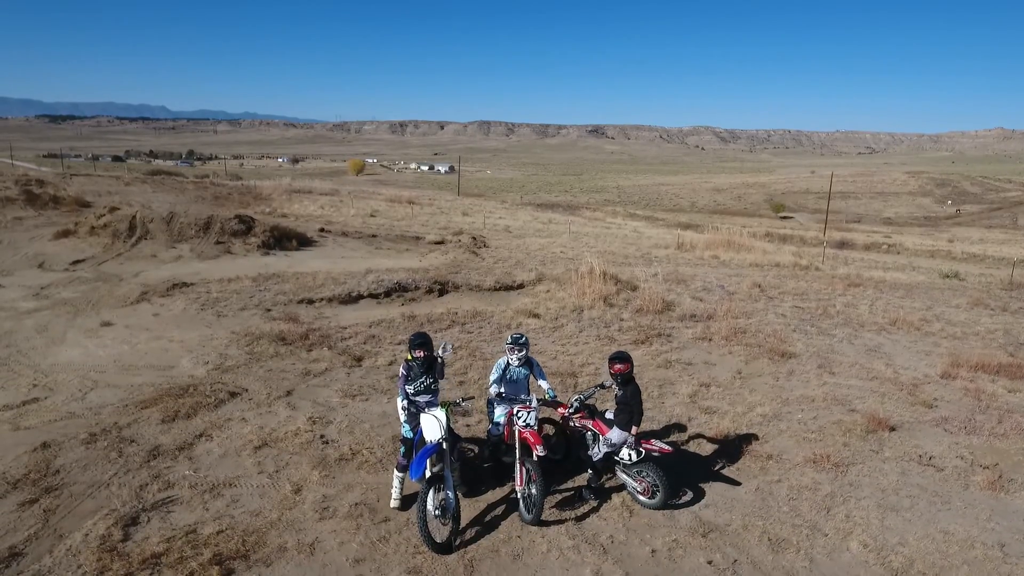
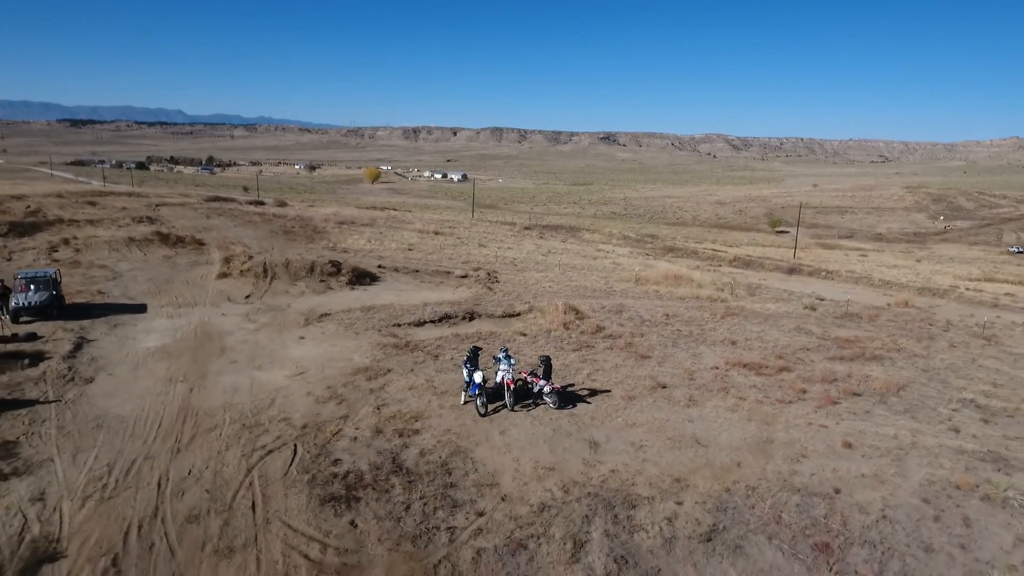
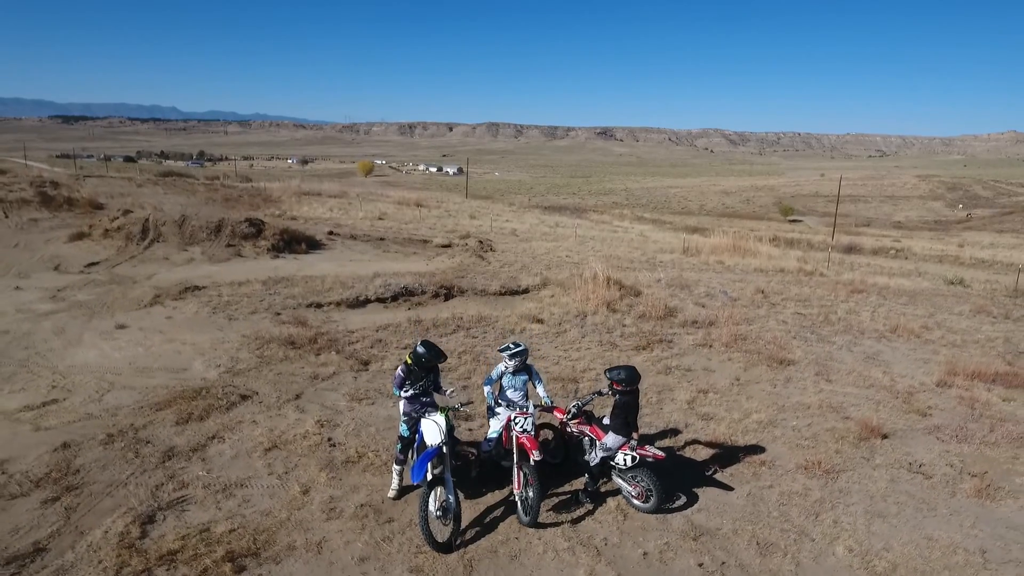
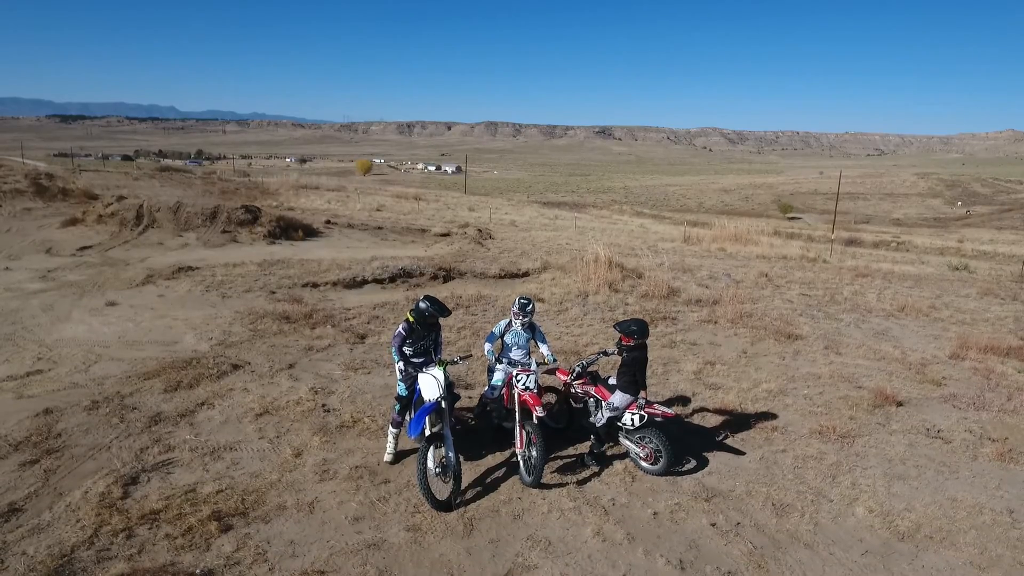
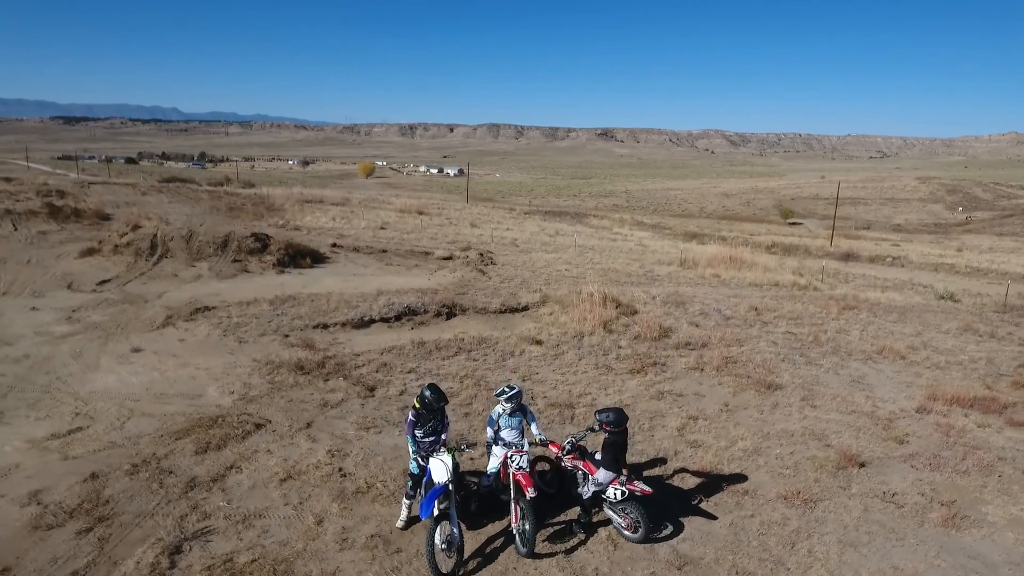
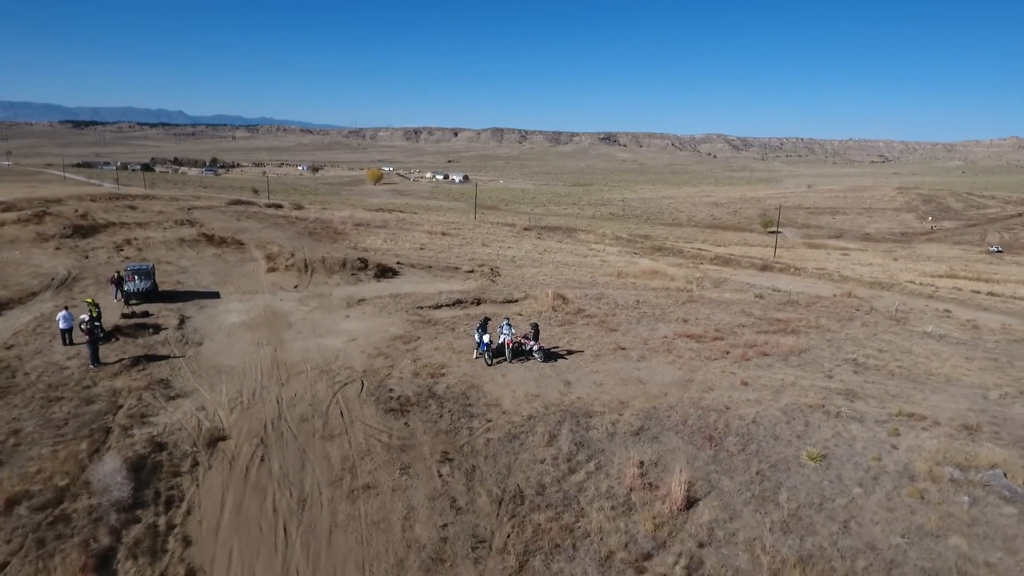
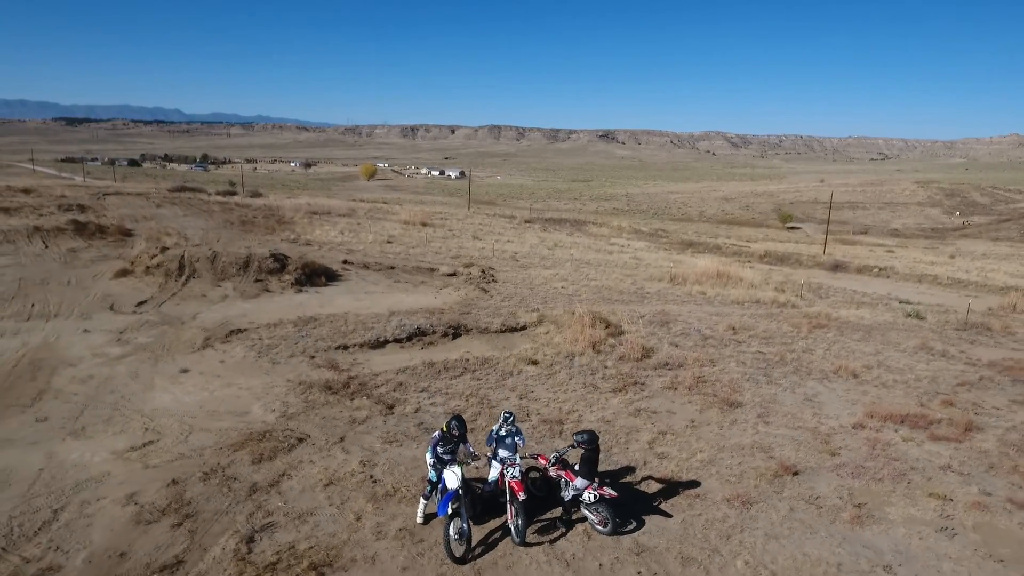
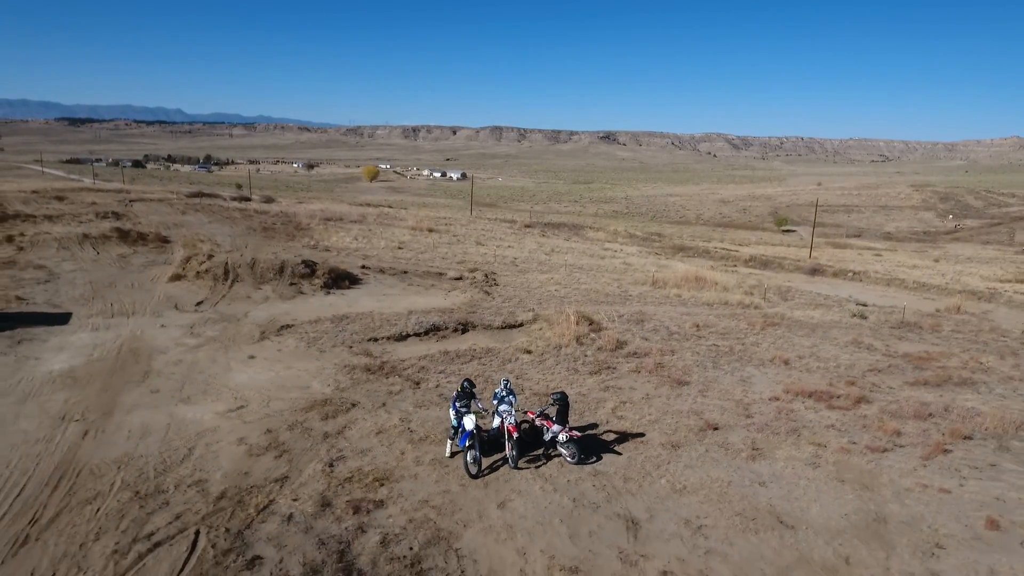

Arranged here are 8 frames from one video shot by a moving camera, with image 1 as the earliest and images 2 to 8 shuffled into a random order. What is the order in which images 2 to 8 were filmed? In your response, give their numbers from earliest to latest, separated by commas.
4, 3, 5, 7, 8, 2, 6
